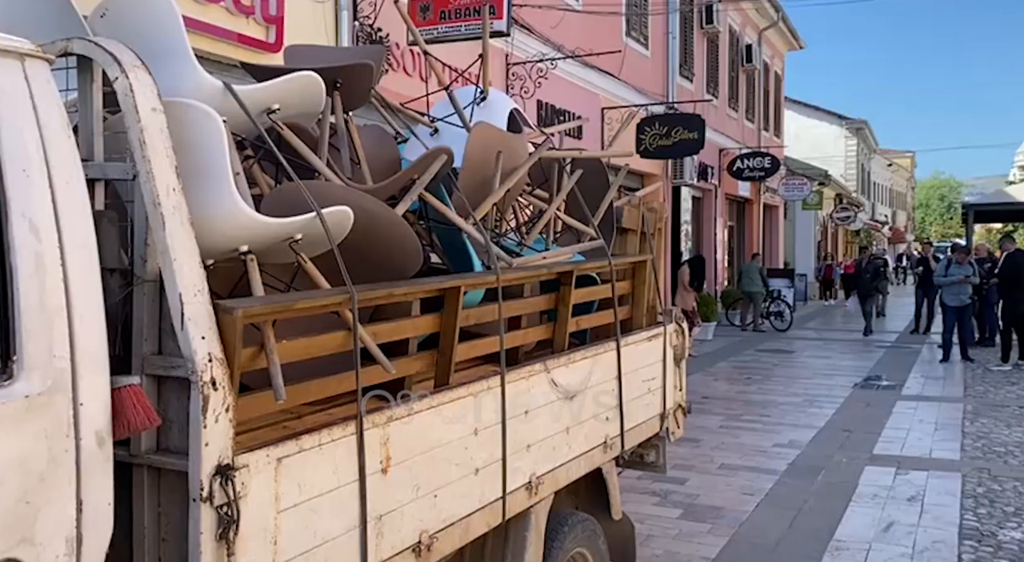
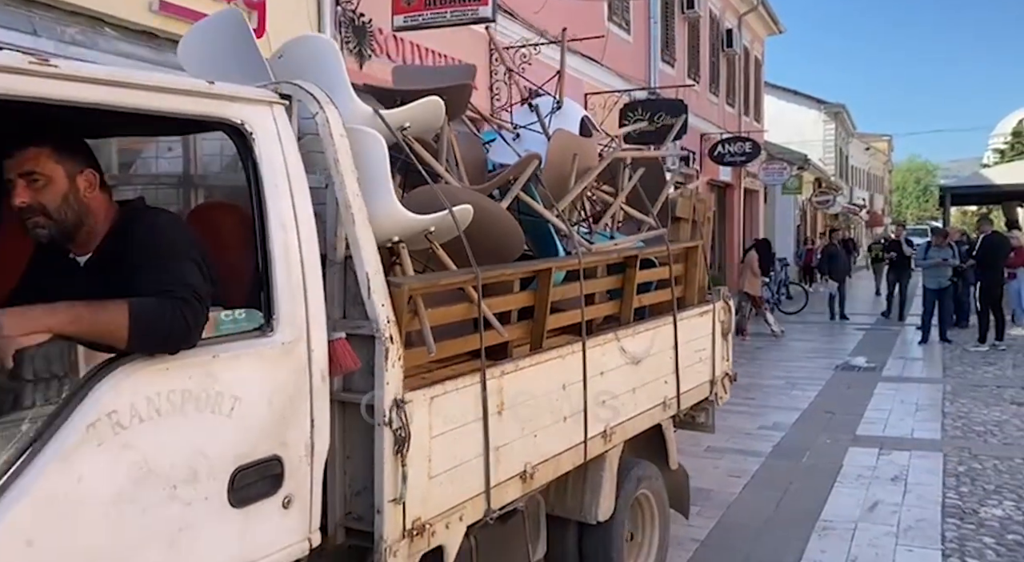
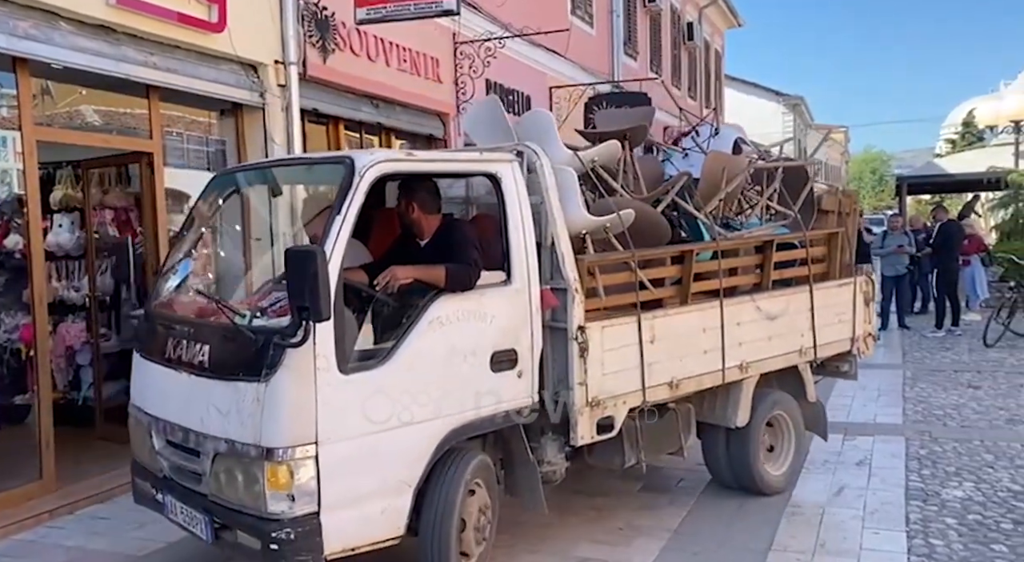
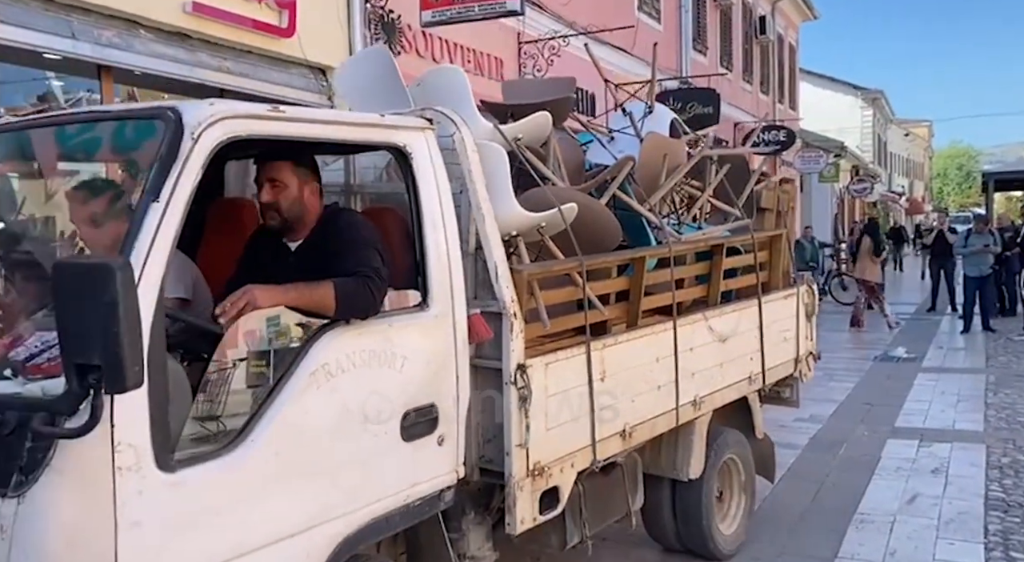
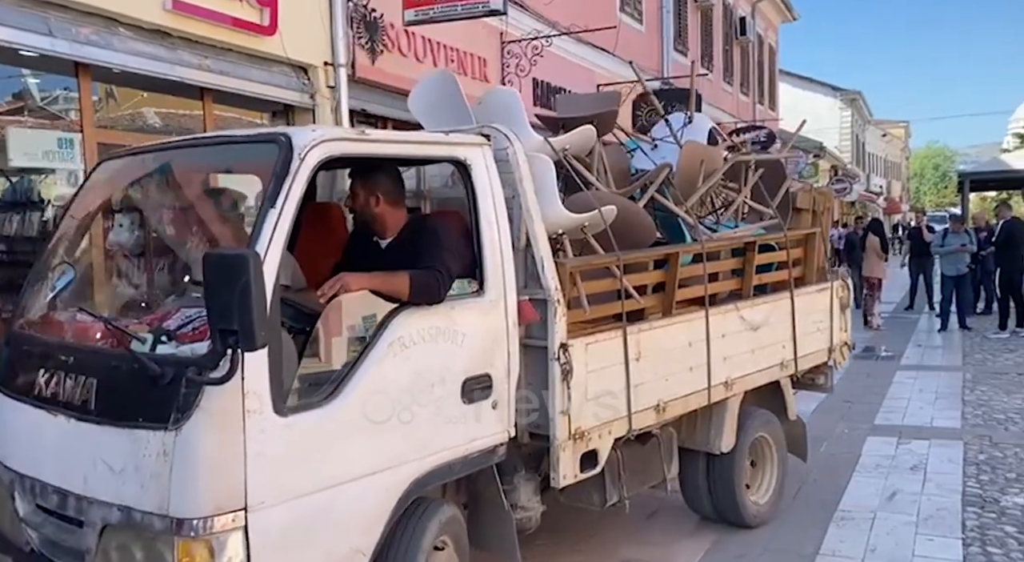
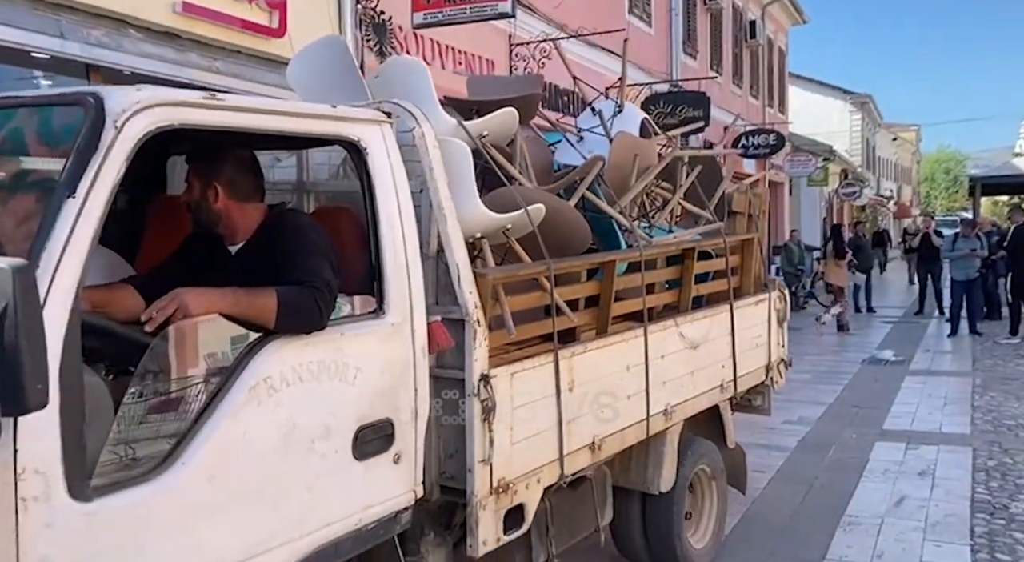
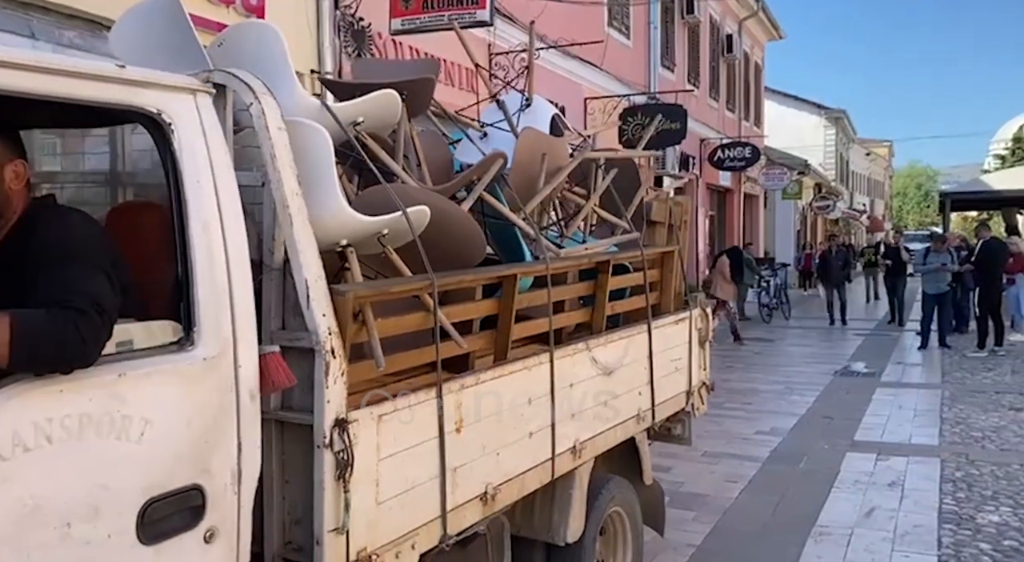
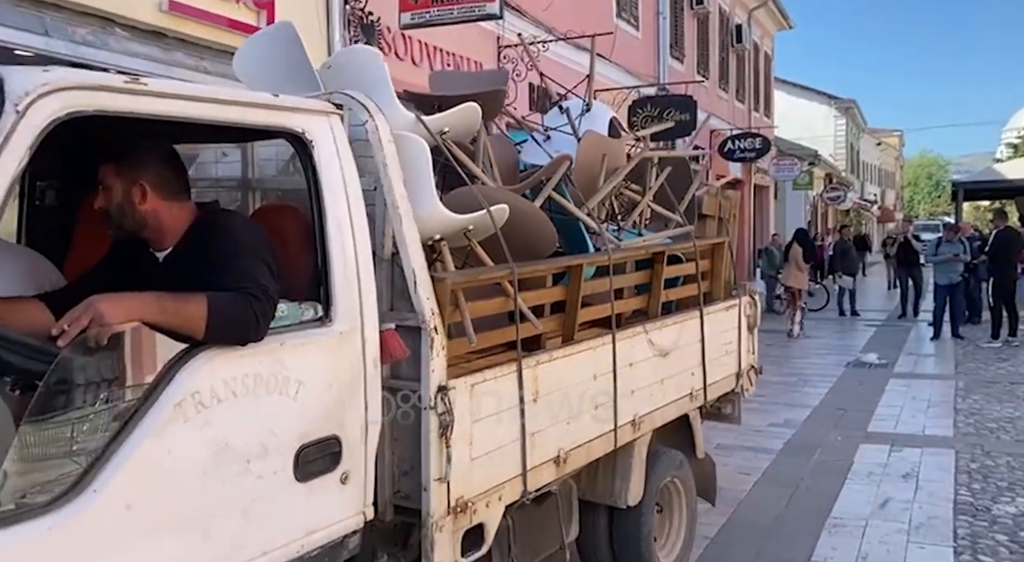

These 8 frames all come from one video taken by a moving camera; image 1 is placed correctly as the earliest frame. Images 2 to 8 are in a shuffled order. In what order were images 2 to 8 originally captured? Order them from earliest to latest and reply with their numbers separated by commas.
7, 2, 8, 6, 4, 5, 3
